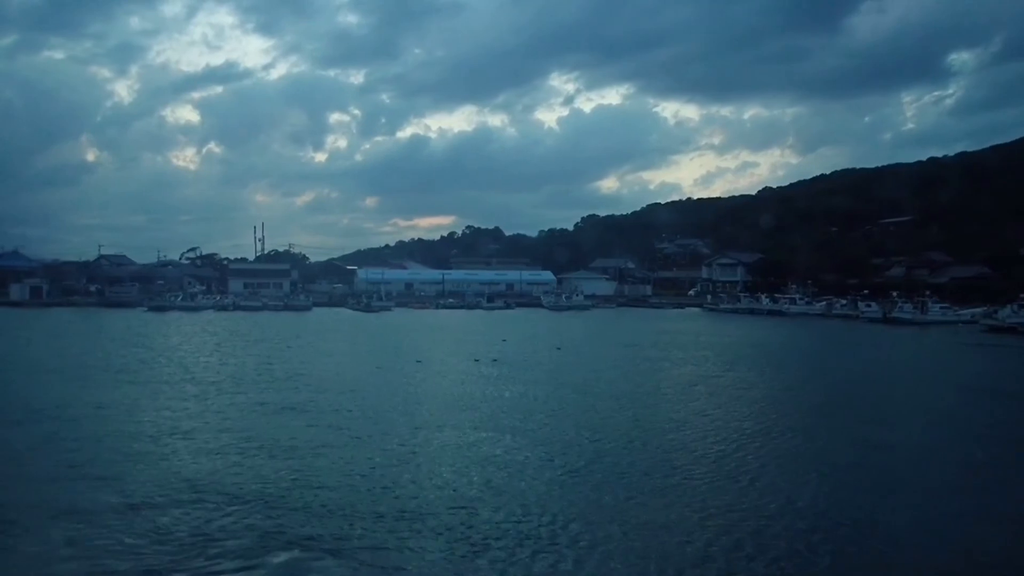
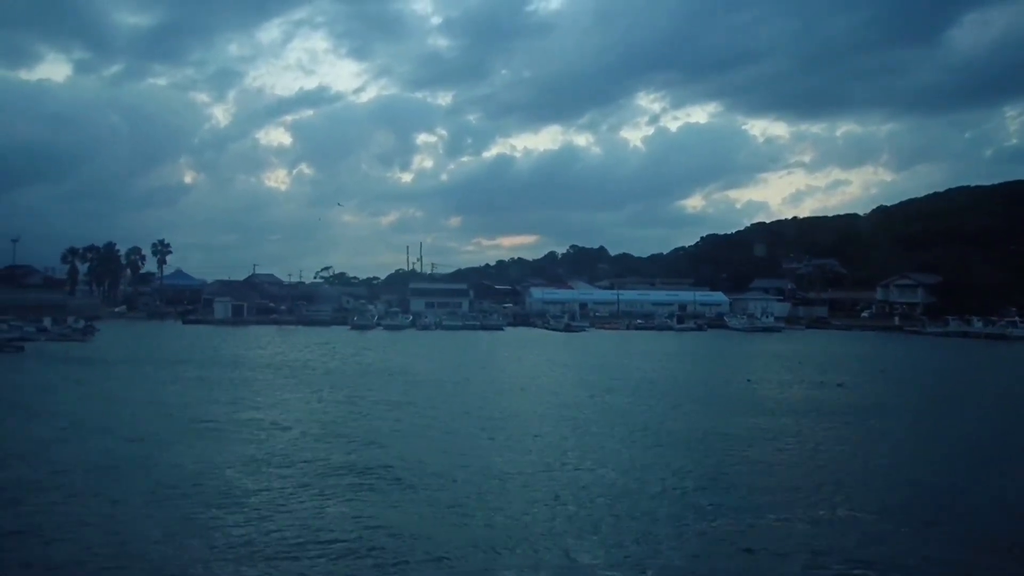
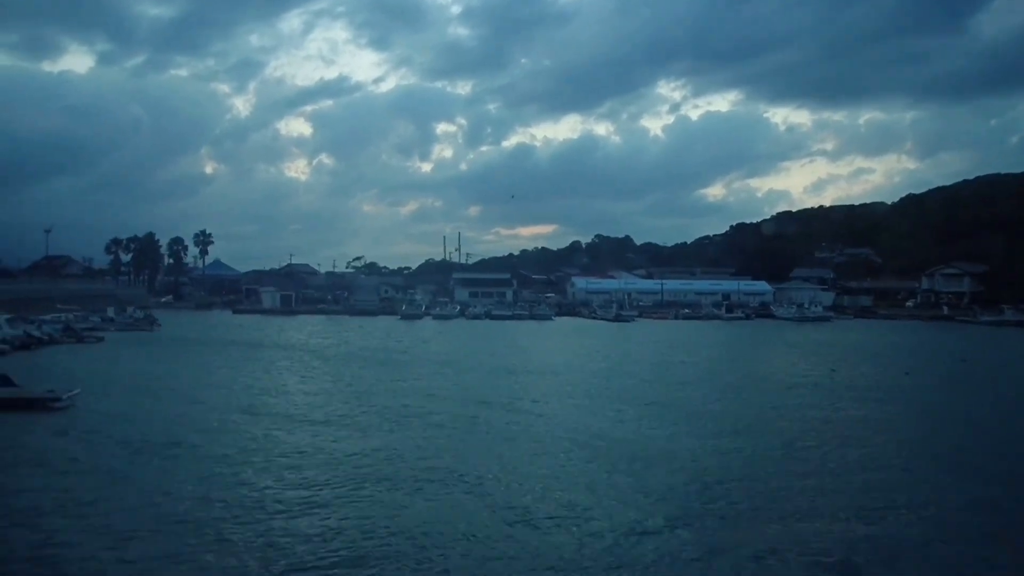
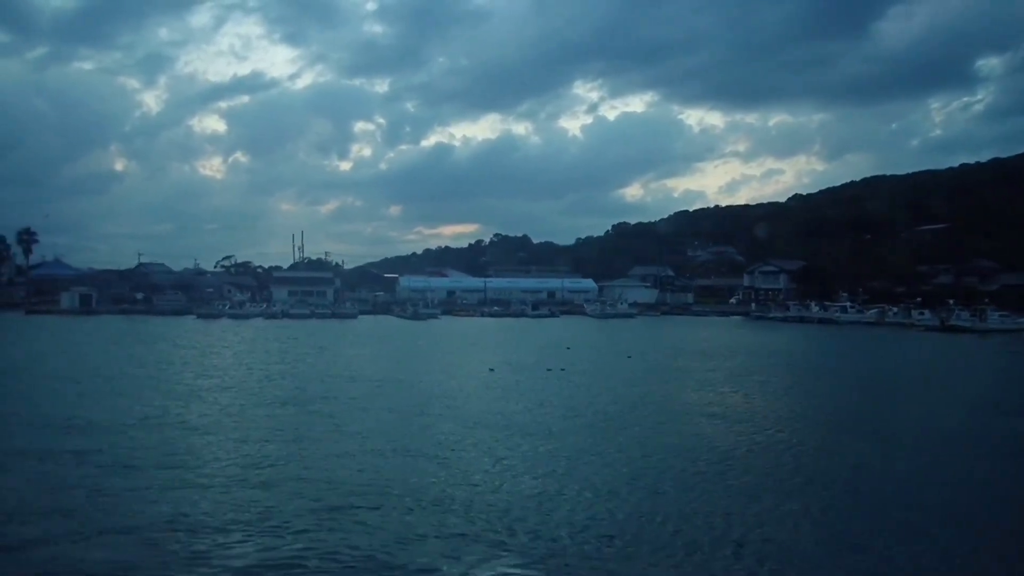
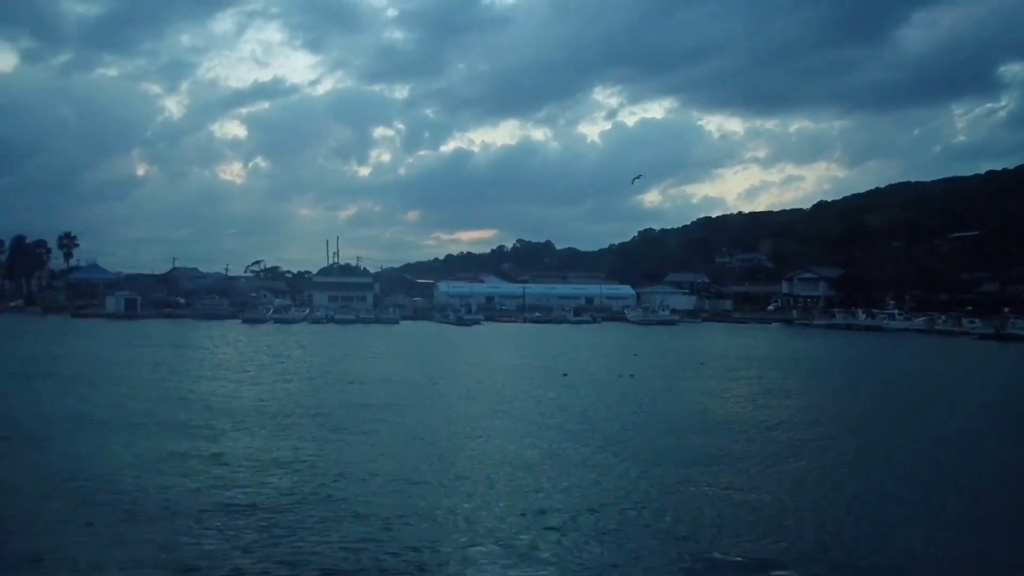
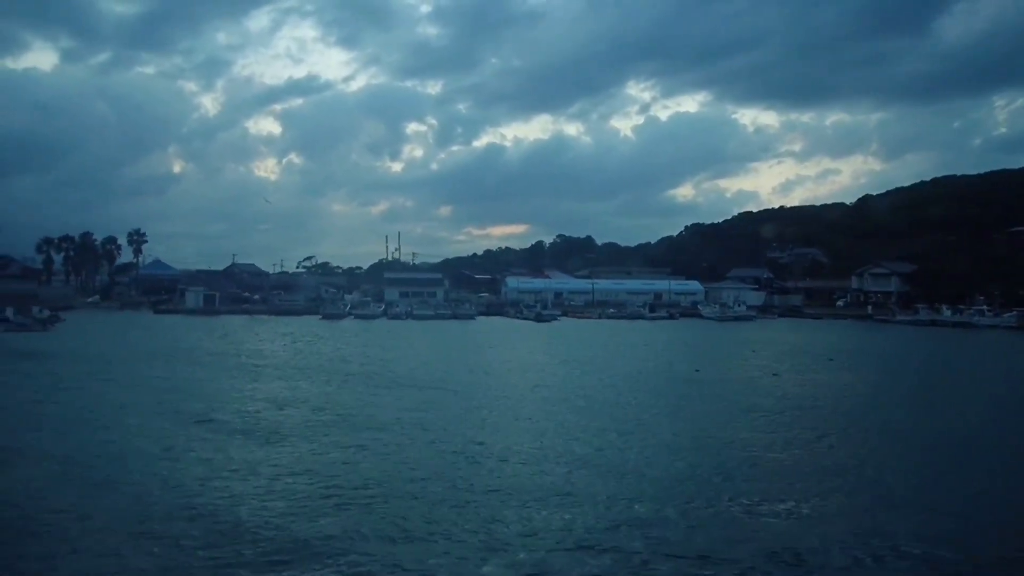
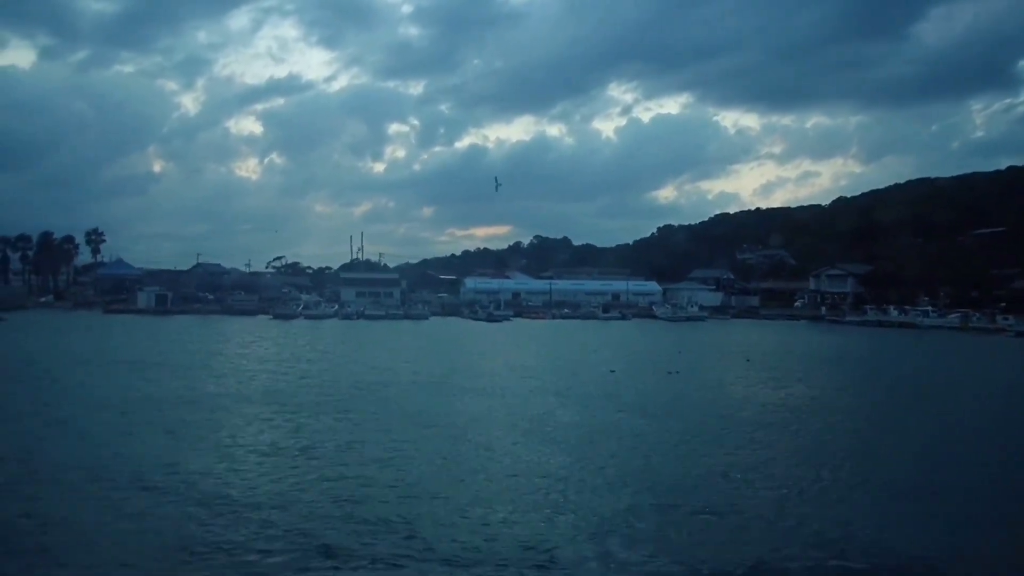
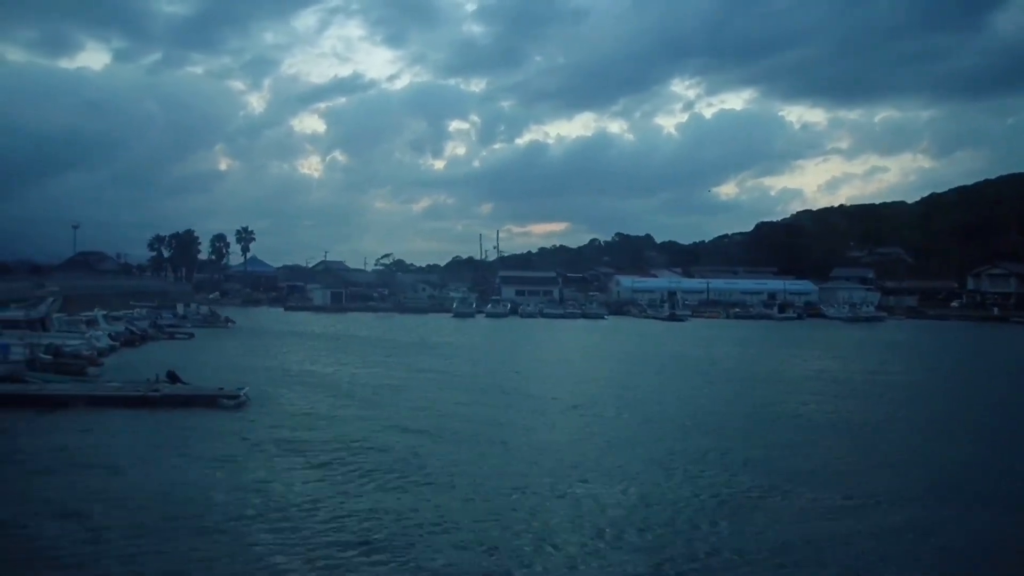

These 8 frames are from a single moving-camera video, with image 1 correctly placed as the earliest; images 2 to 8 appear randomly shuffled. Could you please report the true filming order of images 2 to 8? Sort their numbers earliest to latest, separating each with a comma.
4, 5, 7, 6, 2, 3, 8
